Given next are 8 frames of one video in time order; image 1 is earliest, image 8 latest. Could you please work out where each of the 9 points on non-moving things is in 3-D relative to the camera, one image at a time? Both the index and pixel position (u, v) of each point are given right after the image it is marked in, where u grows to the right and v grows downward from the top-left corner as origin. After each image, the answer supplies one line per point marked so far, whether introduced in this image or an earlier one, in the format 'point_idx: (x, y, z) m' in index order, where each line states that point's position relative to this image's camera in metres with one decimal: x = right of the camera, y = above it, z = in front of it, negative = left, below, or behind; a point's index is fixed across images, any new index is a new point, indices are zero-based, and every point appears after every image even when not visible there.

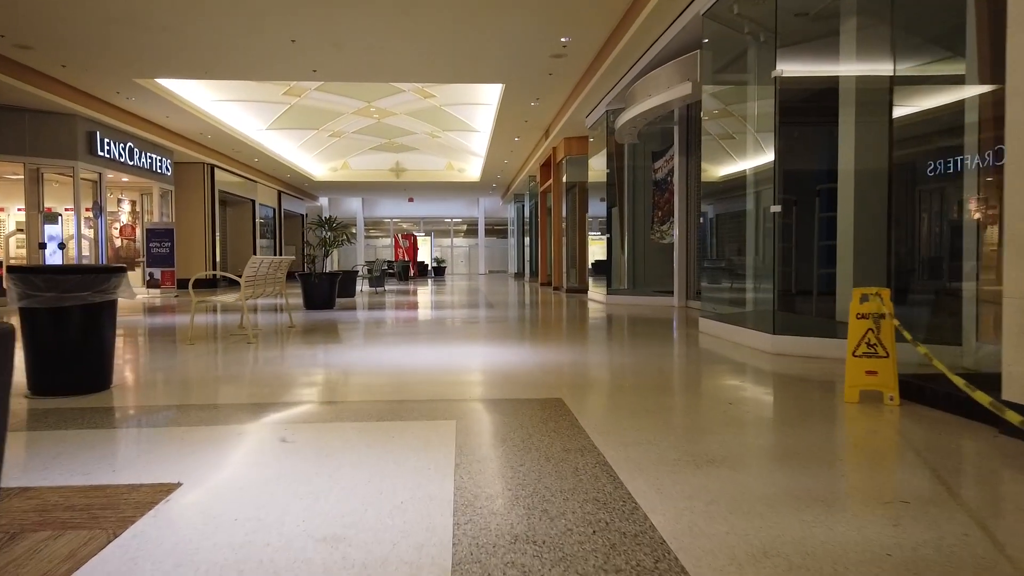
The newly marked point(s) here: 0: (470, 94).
0: (-0.7, +3.4, +13.2) m
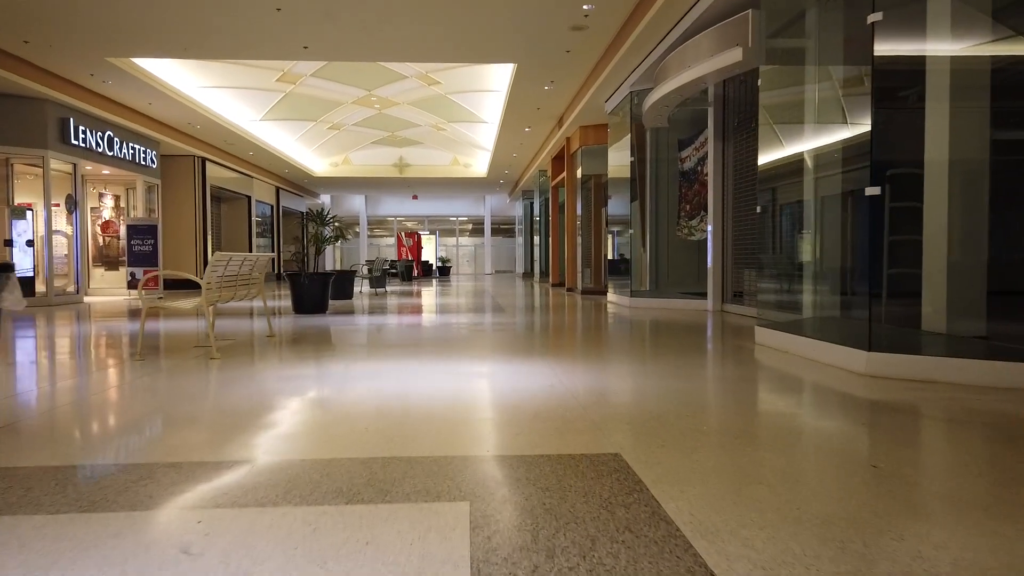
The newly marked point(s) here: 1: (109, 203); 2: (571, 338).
0: (-0.5, +3.4, +12.3) m
1: (-6.8, +1.5, +12.8) m
2: (+0.5, -0.4, +6.4) m
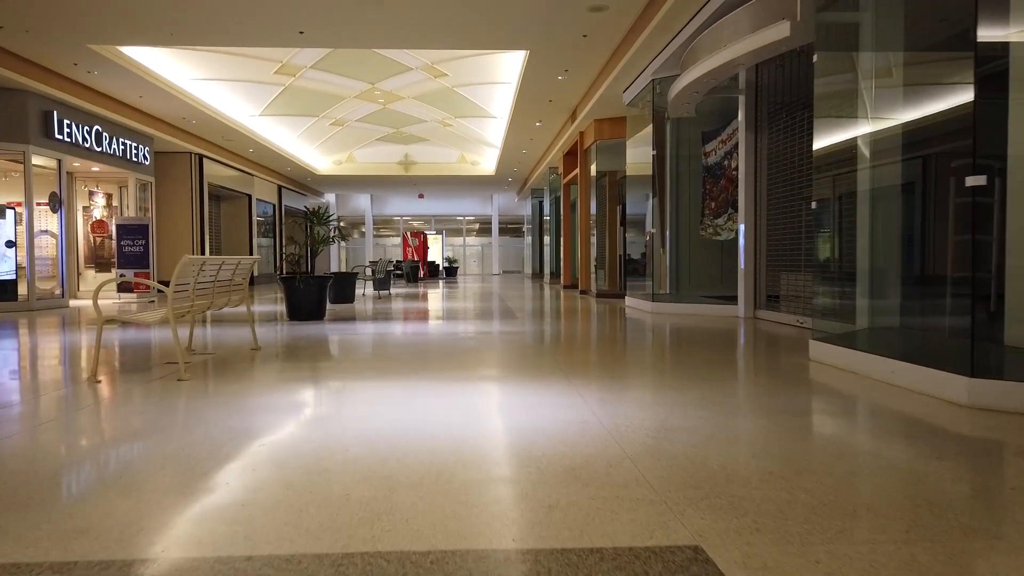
0: (-0.4, +3.3, +11.6) m
1: (-6.7, +1.4, +12.2) m
2: (+0.6, -0.5, +5.7) m
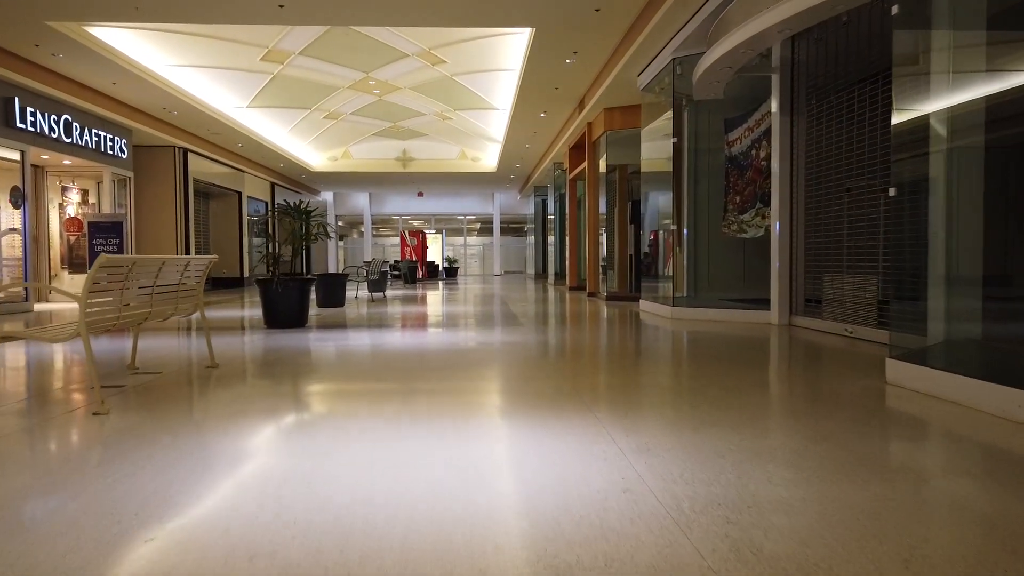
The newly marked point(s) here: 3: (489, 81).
0: (-0.3, +3.3, +10.8) m
1: (-6.6, +1.4, +11.4) m
2: (+0.6, -0.5, +4.9) m
3: (-0.4, +3.4, +12.2) m
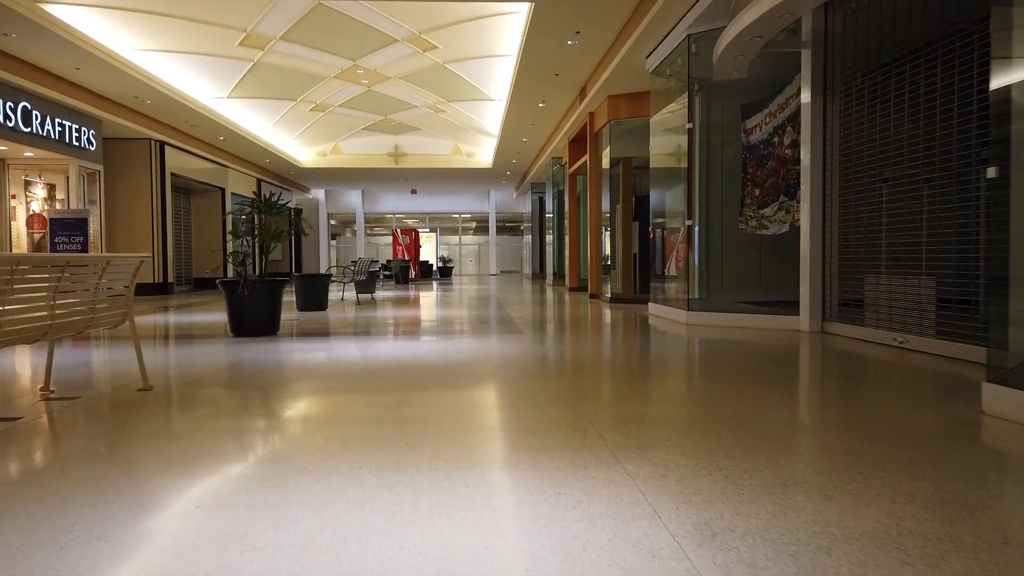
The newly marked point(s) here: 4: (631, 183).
0: (-0.4, +3.3, +10.1) m
1: (-6.7, +1.4, +10.7) m
2: (+0.6, -0.5, +4.2) m
3: (-0.4, +3.3, +11.5) m
4: (+1.6, +1.4, +10.3) m
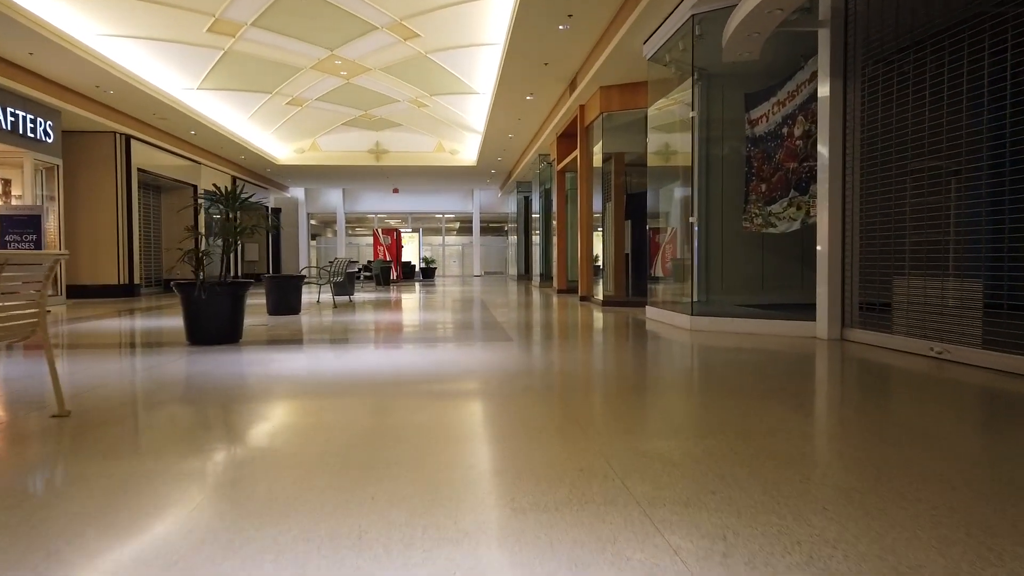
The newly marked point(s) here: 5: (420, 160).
0: (-0.5, +3.3, +9.5) m
1: (-6.8, +1.3, +10.0) m
2: (+0.6, -0.5, +3.6) m
3: (-0.6, +3.3, +11.0) m
4: (+1.4, +1.4, +9.8) m
5: (-2.3, +3.2, +18.9) m
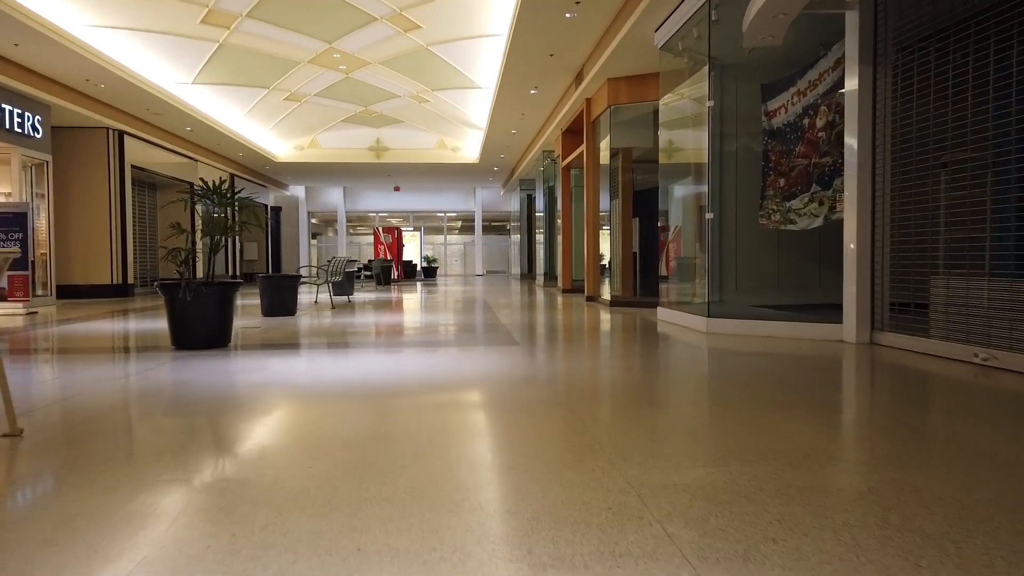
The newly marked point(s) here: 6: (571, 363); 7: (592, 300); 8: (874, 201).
0: (-0.5, +3.3, +9.2) m
1: (-6.8, +1.3, +9.7) m
2: (+0.6, -0.5, +3.3) m
3: (-0.6, +3.3, +10.6) m
4: (+1.5, +1.4, +9.4) m
5: (-2.2, +3.2, +18.5) m
6: (+0.4, -0.5, +4.8) m
7: (+1.1, -0.2, +10.3) m
8: (+2.3, +0.5, +4.9) m
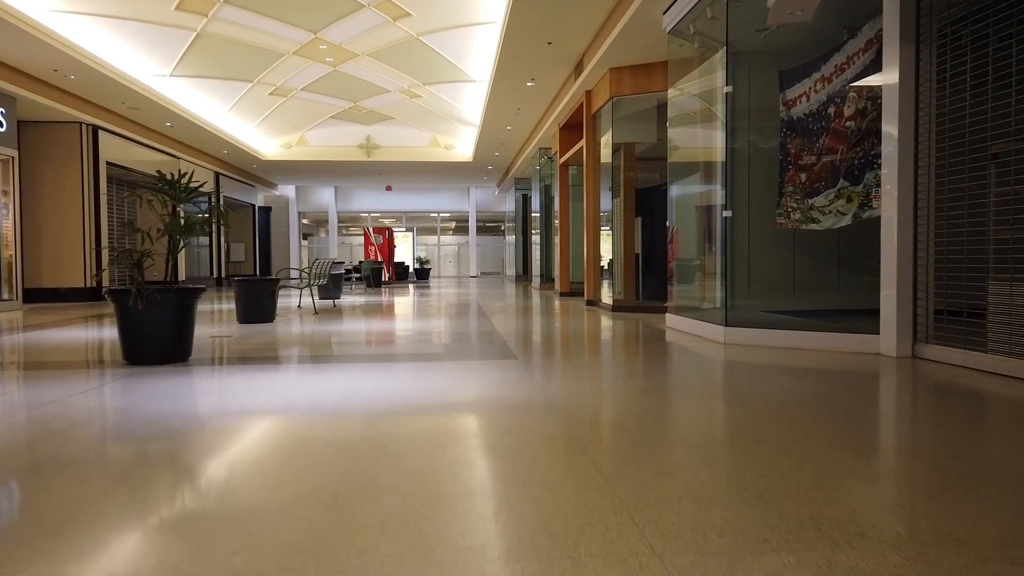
0: (-0.5, +3.2, +8.7) m
1: (-6.8, +1.3, +9.1) m
2: (+0.6, -0.6, +2.8) m
3: (-0.6, +3.3, +10.1) m
4: (+1.4, +1.4, +8.9) m
5: (-2.3, +3.1, +18.0) m
6: (+0.4, -0.5, +4.3) m
7: (+1.0, -0.2, +9.7) m
8: (+2.3, +0.5, +4.3) m
